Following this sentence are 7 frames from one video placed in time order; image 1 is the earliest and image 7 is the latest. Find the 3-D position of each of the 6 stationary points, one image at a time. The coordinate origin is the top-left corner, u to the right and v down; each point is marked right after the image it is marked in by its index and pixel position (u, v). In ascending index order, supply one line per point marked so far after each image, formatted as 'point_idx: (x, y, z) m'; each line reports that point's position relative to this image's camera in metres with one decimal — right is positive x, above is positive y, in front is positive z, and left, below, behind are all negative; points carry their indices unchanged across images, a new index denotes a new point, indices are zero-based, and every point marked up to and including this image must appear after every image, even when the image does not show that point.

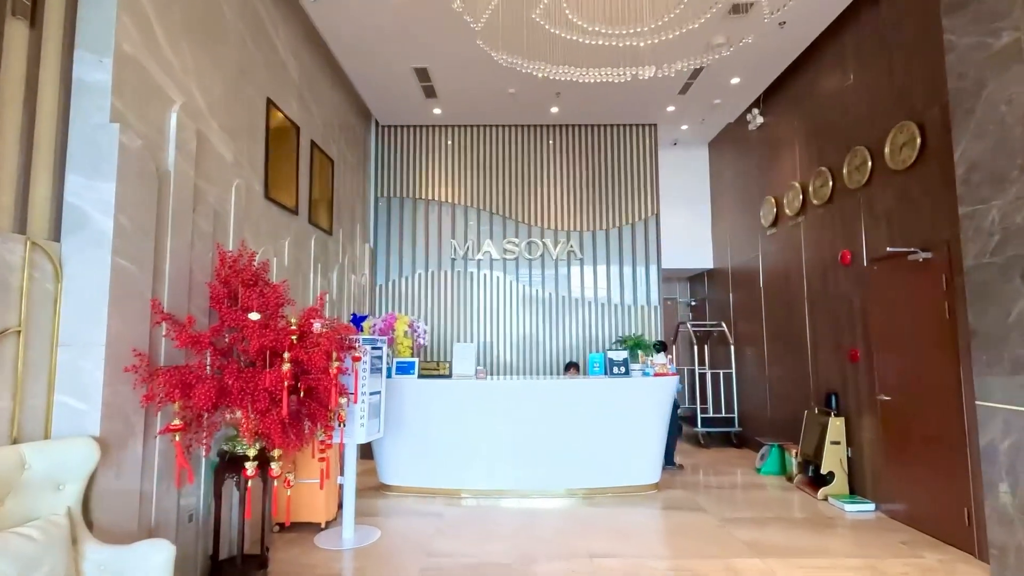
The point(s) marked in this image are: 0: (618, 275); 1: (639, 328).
0: (+1.5, +0.2, +7.3) m
1: (+1.7, -0.5, +7.2) m
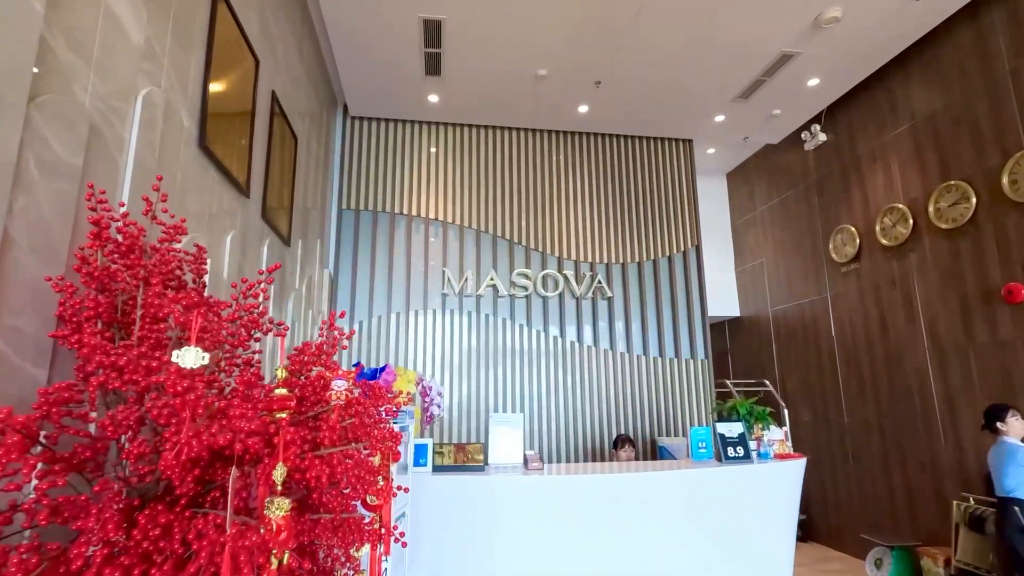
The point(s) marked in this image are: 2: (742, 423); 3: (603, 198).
0: (+1.5, -0.3, +5.8) m
1: (+1.8, -1.0, +5.6) m
2: (+1.6, -0.9, +3.6) m
3: (+1.0, +1.0, +6.0) m
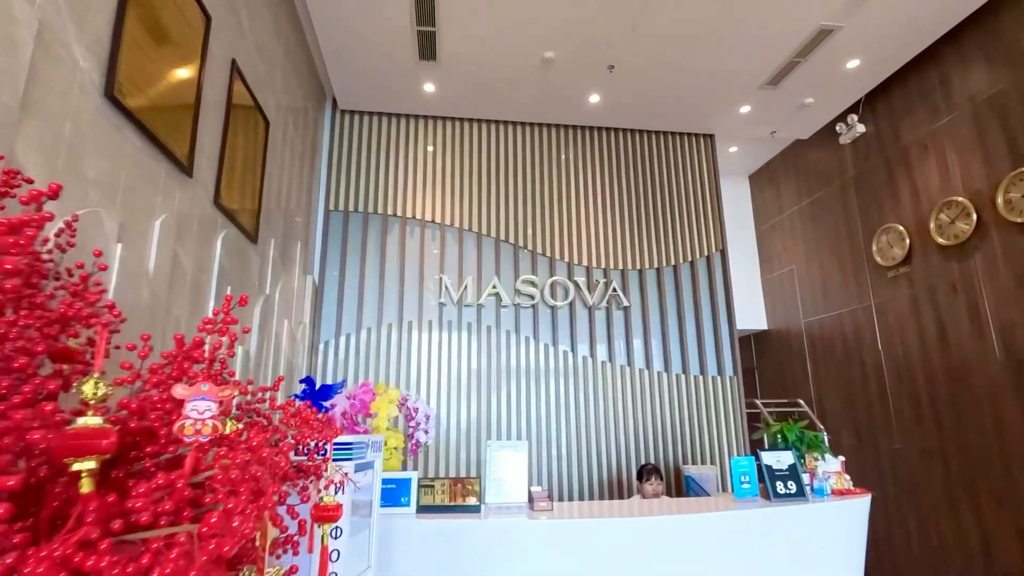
0: (+1.6, -0.4, +5.2) m
1: (+1.9, -1.1, +5.0) m
2: (+1.6, -0.9, +3.0) m
3: (+1.1, +0.9, +5.4) m
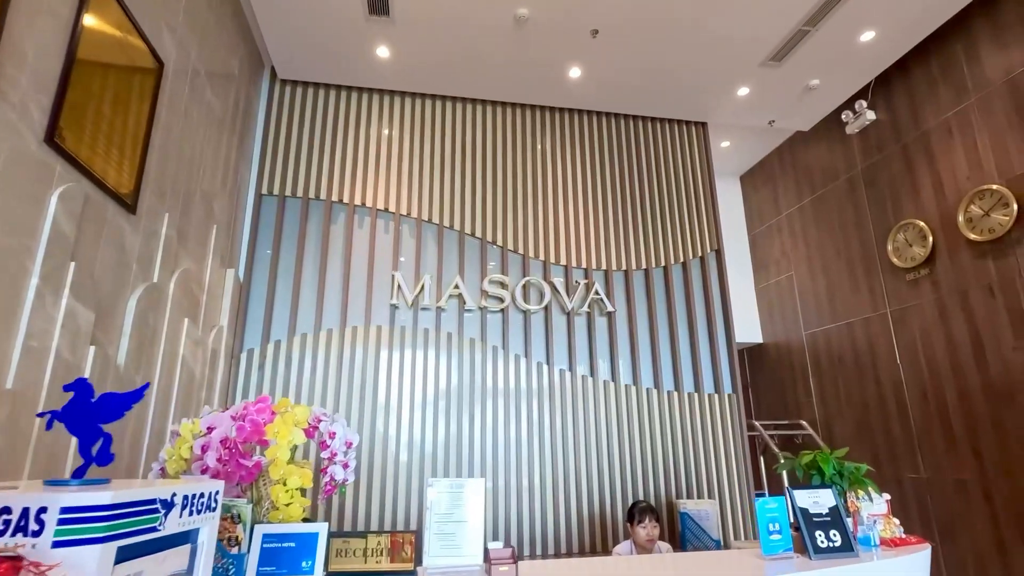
0: (+1.3, -0.4, +4.5) m
1: (+1.6, -1.1, +4.3) m
2: (+1.4, -0.9, +2.3) m
3: (+0.8, +0.9, +4.8) m
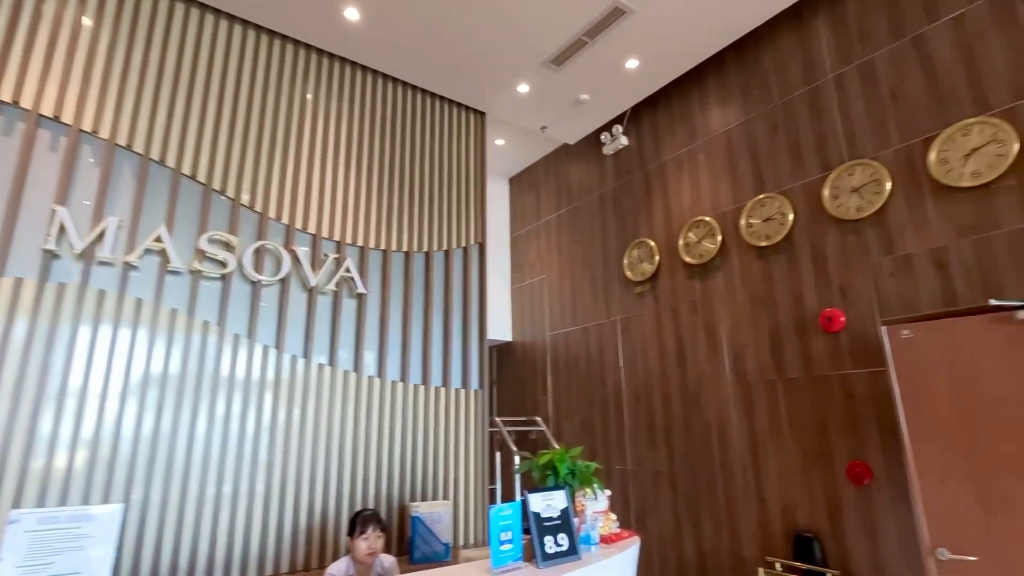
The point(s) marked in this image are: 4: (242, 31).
0: (-0.7, -0.3, +4.2) m
1: (-0.5, -1.1, +4.1) m
2: (+0.2, -0.9, +2.3) m
3: (-1.2, +1.0, +4.2) m
4: (-2.0, +1.9, +3.9) m
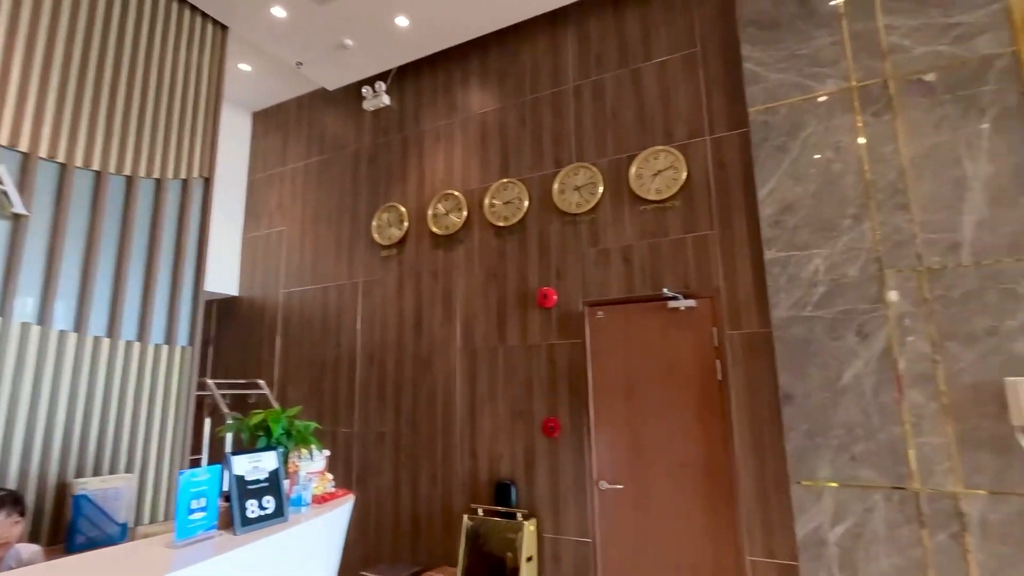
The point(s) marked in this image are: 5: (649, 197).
0: (-2.5, +0.1, +3.4) m
1: (-2.4, -0.7, +3.5) m
2: (-0.9, -0.6, +2.1) m
3: (-2.8, +1.5, +3.2) m
4: (-3.3, +2.4, +2.5) m
5: (+0.9, +0.6, +3.6) m
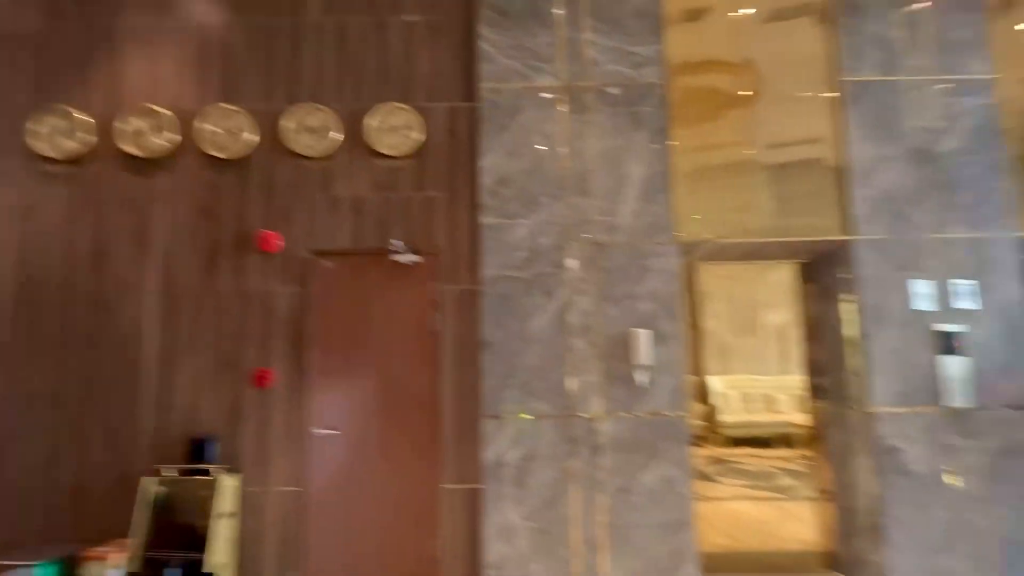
0: (-3.9, +0.6, +1.9) m
1: (-3.8, -0.2, +2.1) m
2: (-2.0, -0.3, +1.5) m
3: (-3.9, +2.0, +1.6) m
4: (-4.0, +2.8, +0.7) m
5: (-0.9, +0.9, +3.7) m
